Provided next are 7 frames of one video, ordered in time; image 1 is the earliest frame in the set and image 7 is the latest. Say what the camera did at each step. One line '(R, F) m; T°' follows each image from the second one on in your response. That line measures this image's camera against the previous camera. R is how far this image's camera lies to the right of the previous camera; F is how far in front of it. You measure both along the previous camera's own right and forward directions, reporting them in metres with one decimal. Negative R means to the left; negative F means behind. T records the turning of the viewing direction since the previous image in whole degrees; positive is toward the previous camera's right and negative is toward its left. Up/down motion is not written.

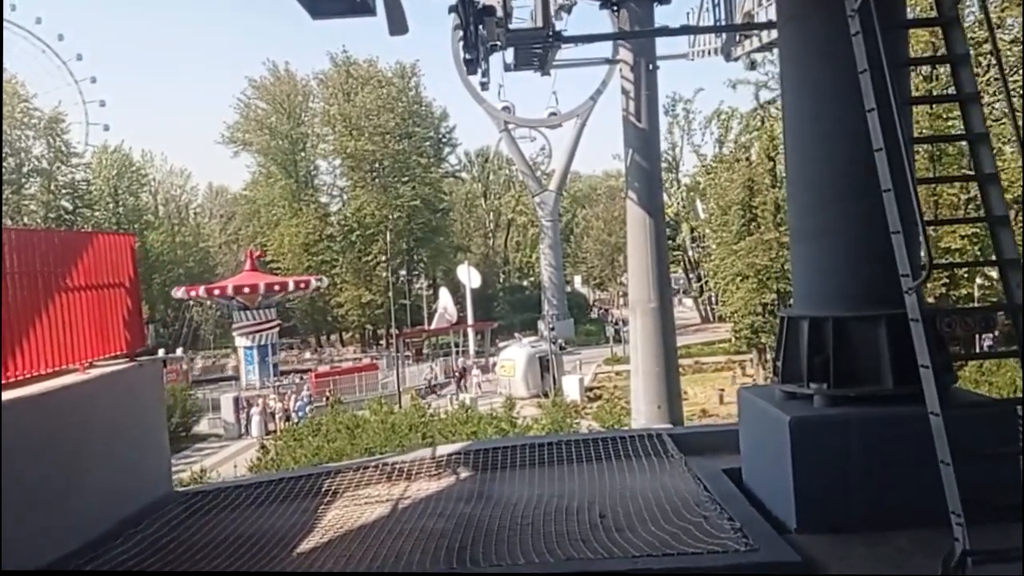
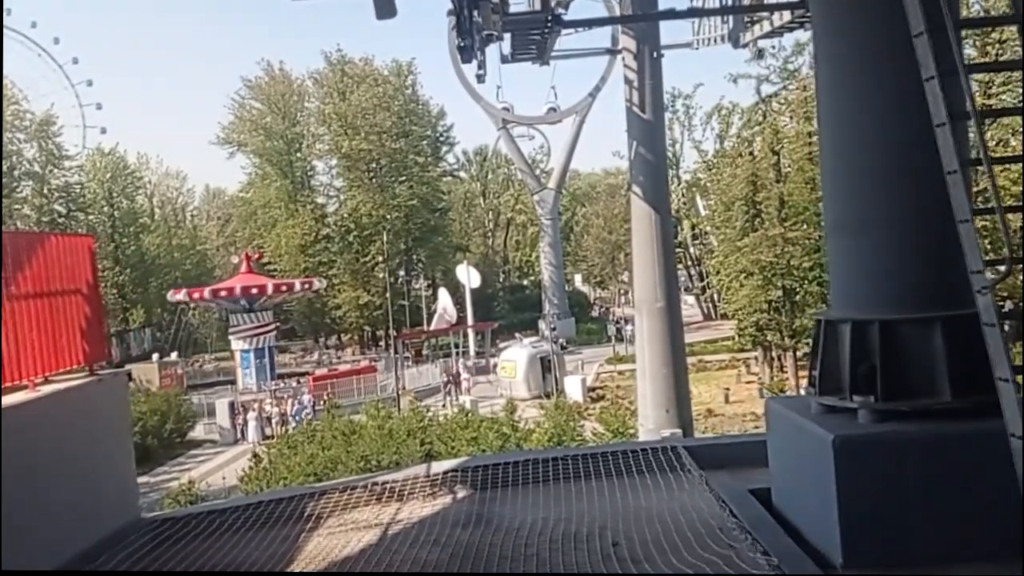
(0.0, +0.2) m; 0°
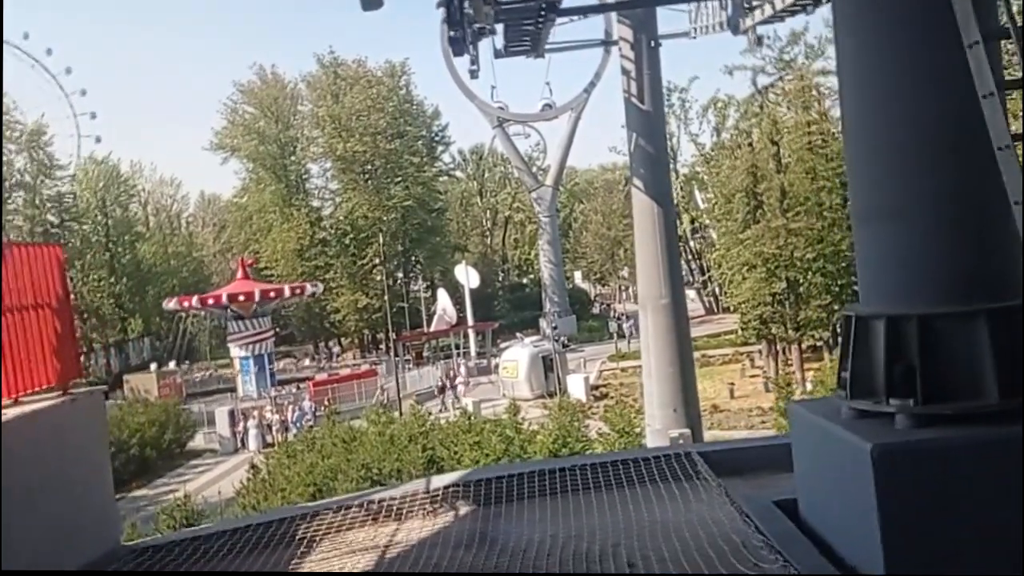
(0.0, +0.1) m; 0°
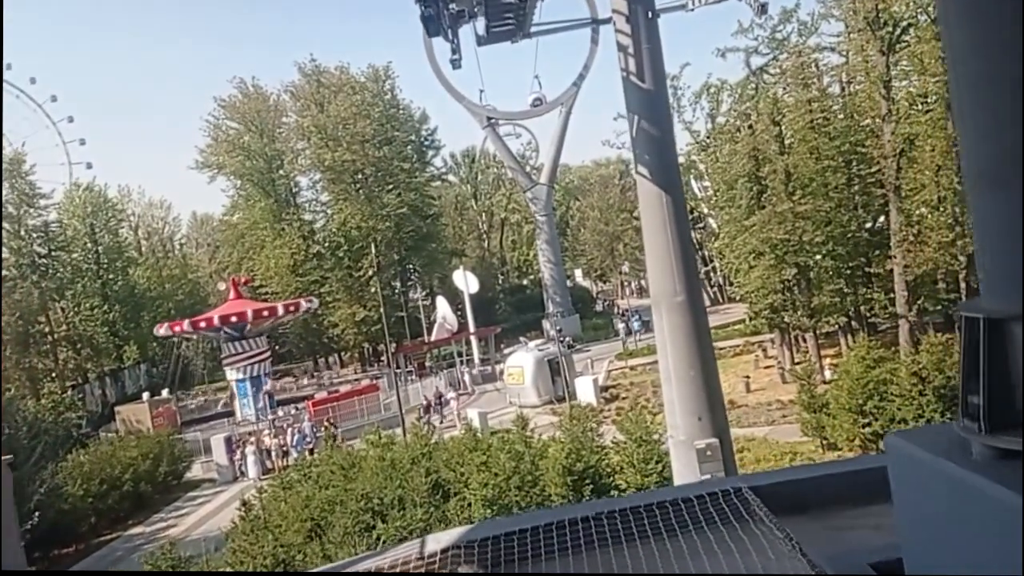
(0.0, +0.3) m; 0°
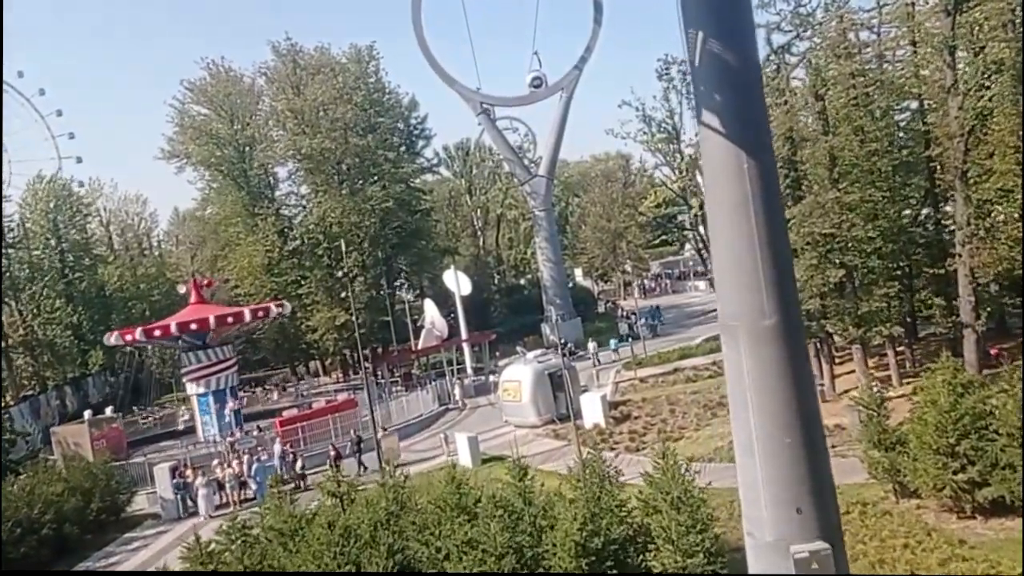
(0.0, +1.0) m; 0°
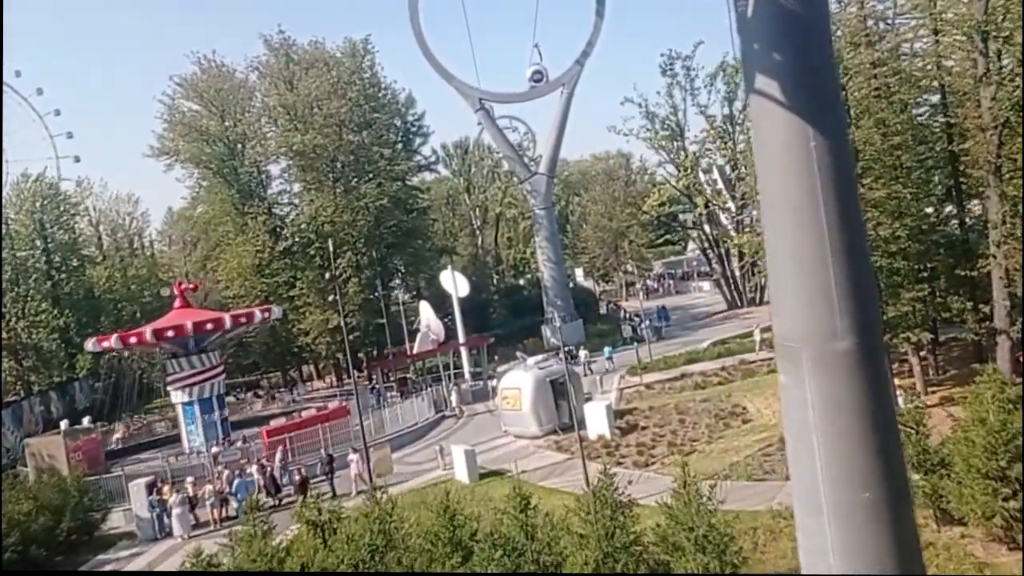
(0.0, +0.4) m; 0°
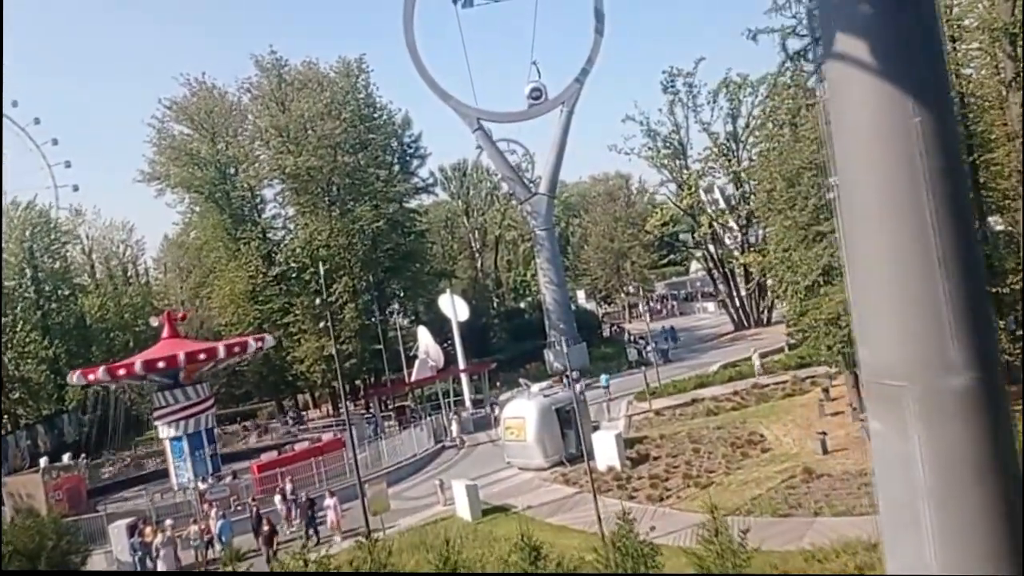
(0.0, +0.3) m; 0°
